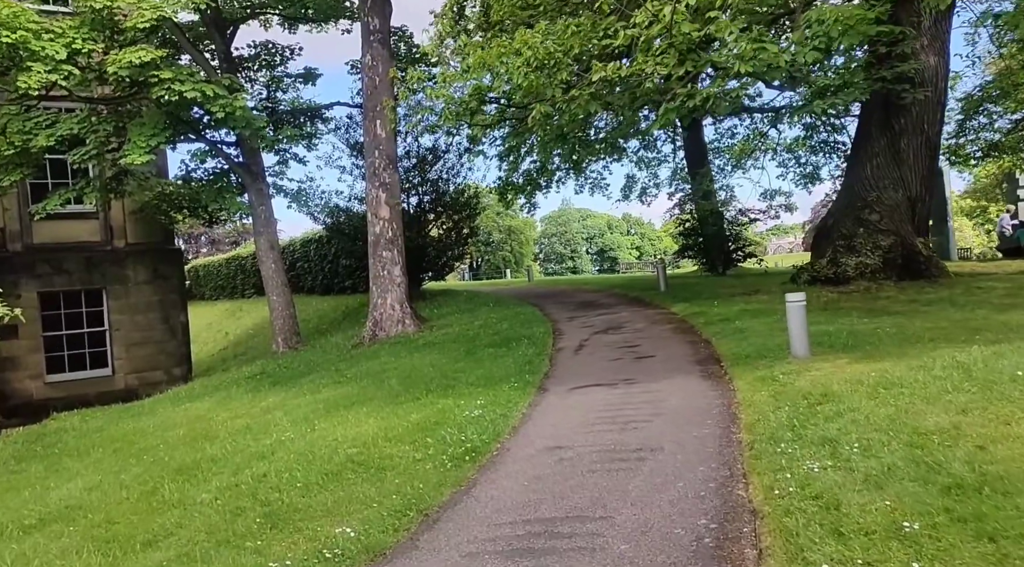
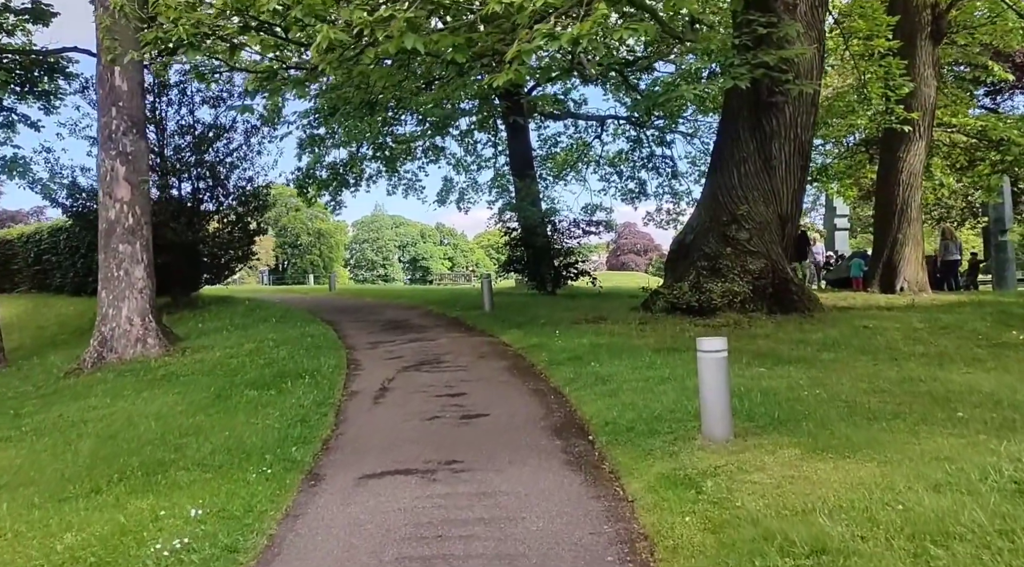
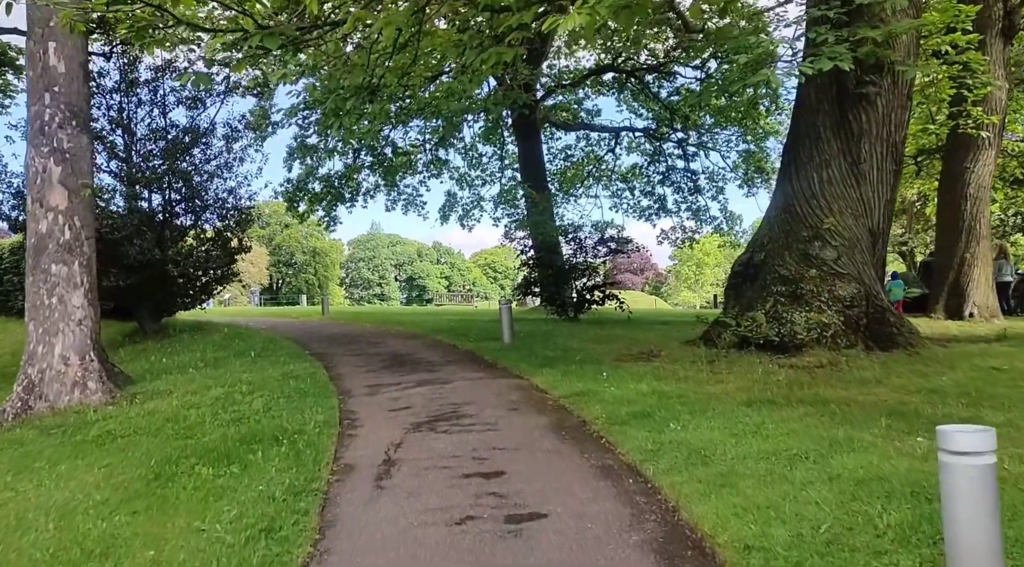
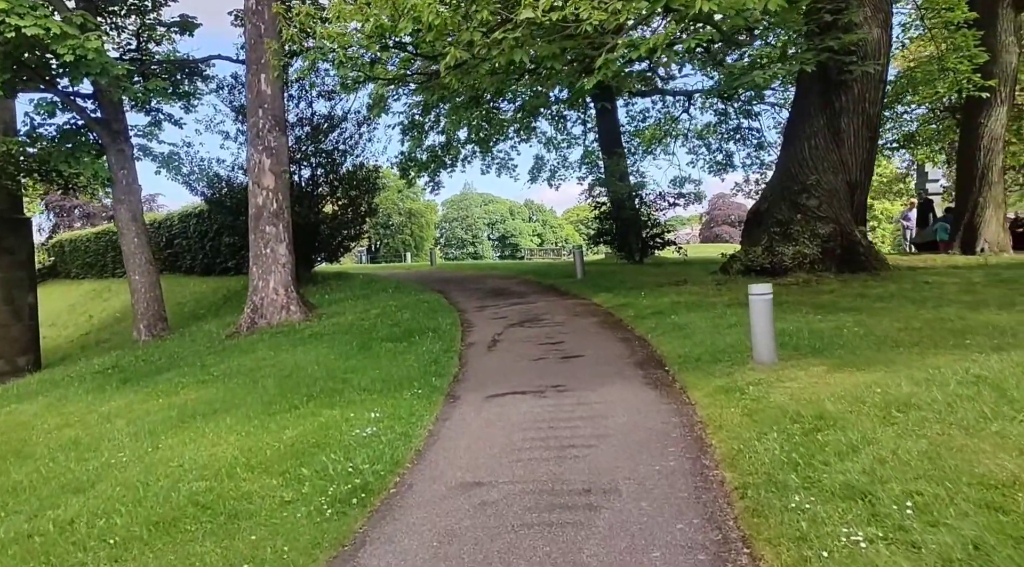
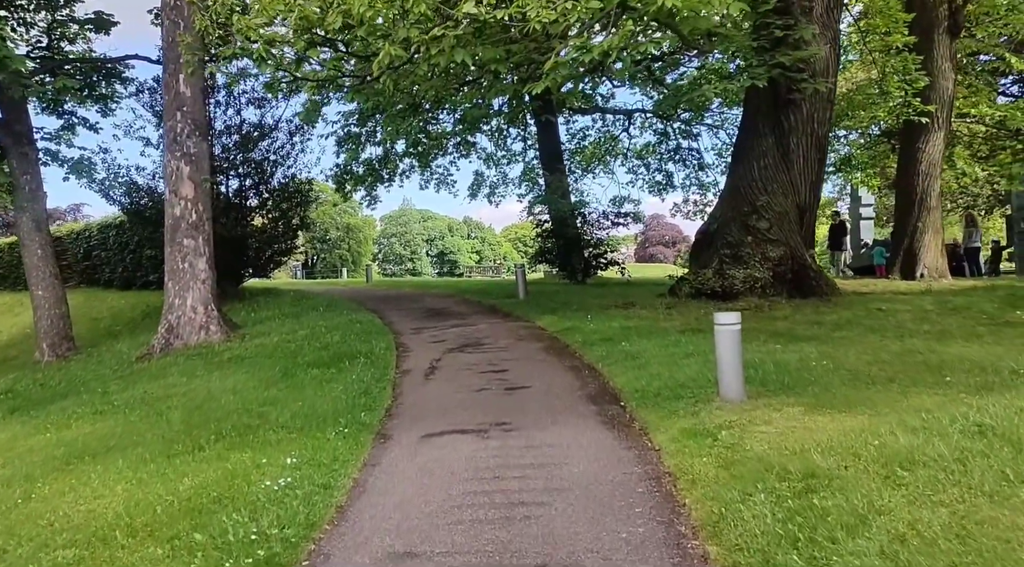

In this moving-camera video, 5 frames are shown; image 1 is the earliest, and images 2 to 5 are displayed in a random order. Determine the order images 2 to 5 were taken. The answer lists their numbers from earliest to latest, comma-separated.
4, 5, 2, 3
